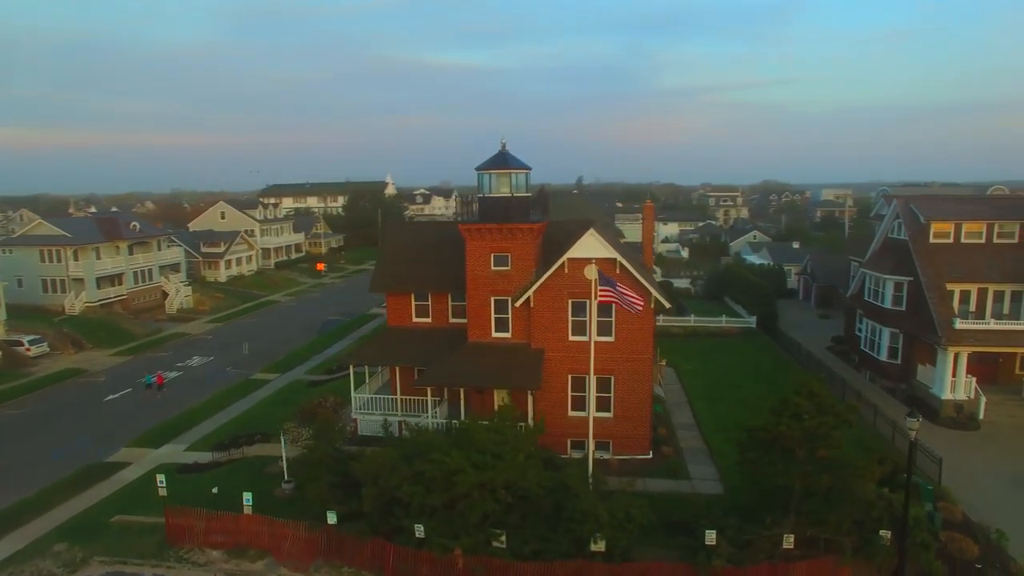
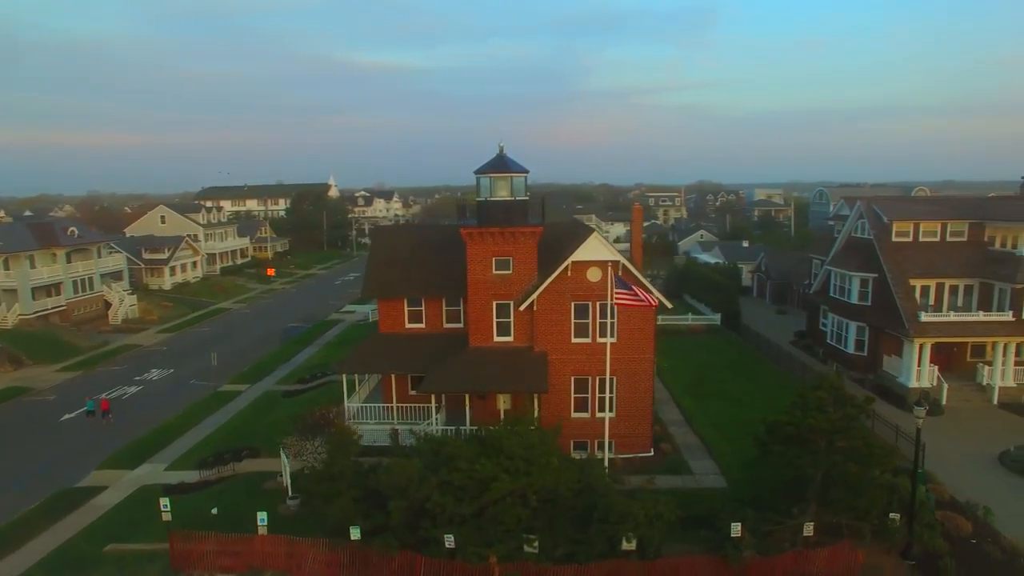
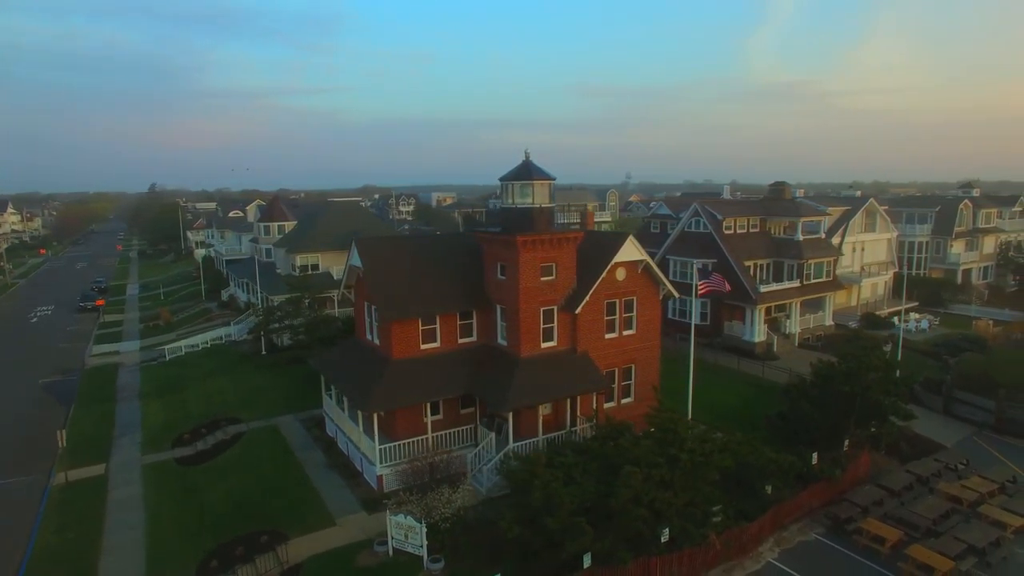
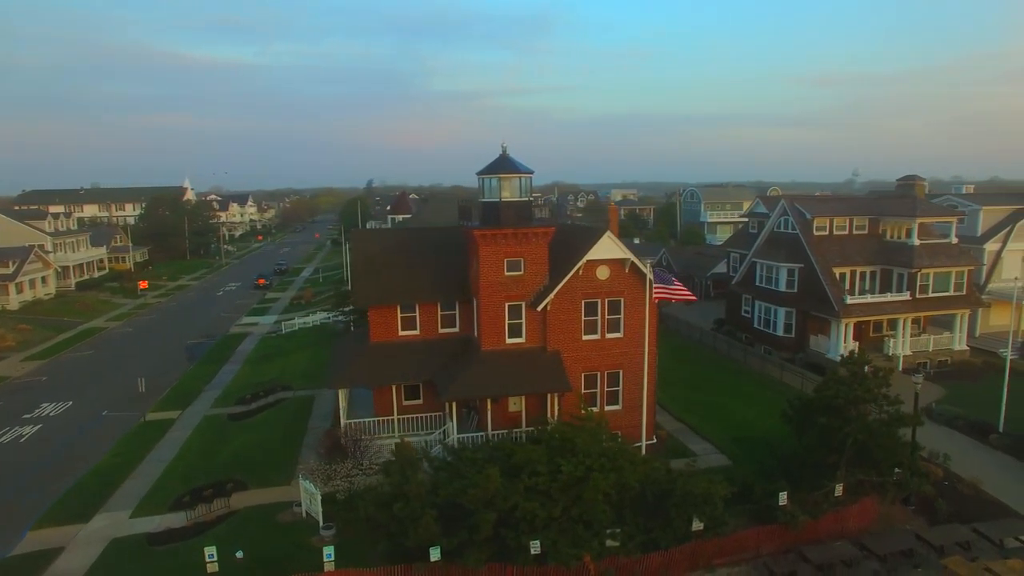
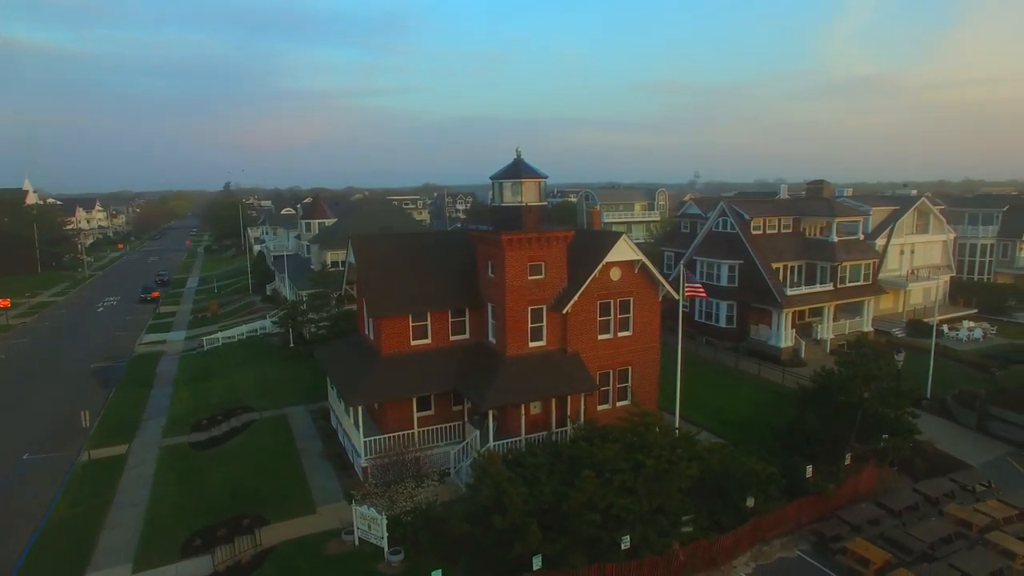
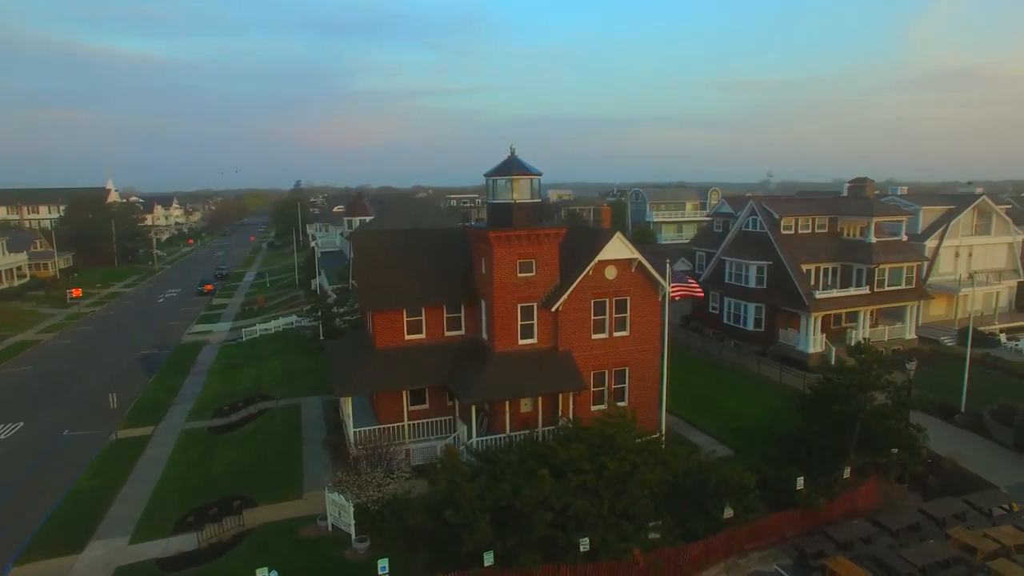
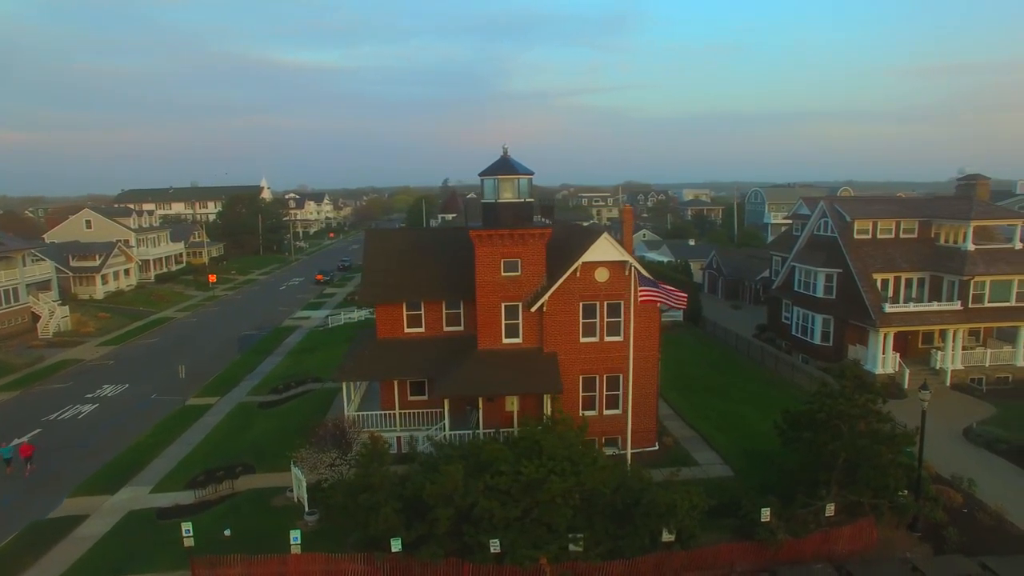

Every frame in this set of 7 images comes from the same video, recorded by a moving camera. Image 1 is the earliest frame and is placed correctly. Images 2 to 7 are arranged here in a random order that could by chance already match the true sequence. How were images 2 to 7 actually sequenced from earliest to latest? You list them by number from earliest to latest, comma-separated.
2, 7, 4, 6, 5, 3
